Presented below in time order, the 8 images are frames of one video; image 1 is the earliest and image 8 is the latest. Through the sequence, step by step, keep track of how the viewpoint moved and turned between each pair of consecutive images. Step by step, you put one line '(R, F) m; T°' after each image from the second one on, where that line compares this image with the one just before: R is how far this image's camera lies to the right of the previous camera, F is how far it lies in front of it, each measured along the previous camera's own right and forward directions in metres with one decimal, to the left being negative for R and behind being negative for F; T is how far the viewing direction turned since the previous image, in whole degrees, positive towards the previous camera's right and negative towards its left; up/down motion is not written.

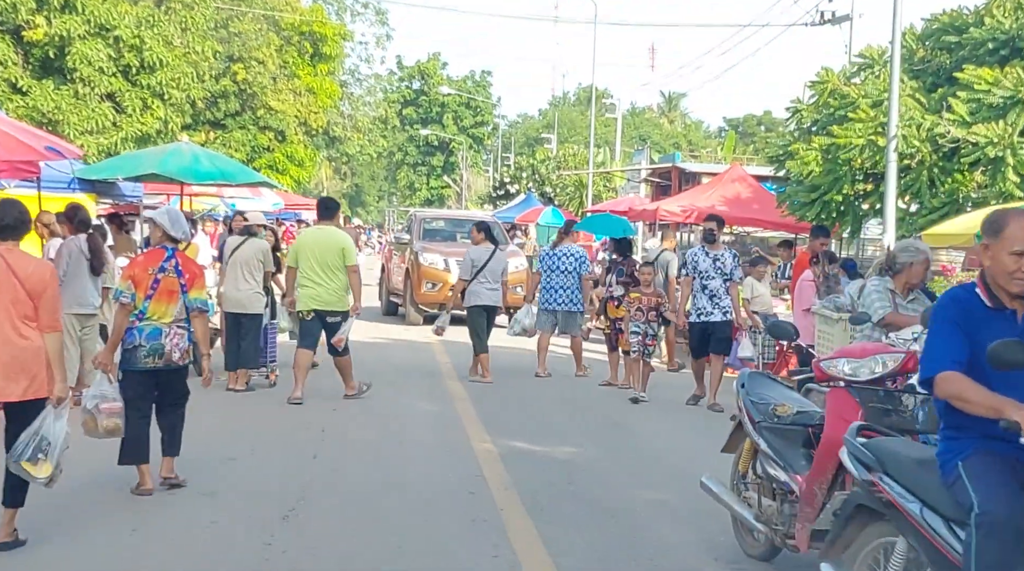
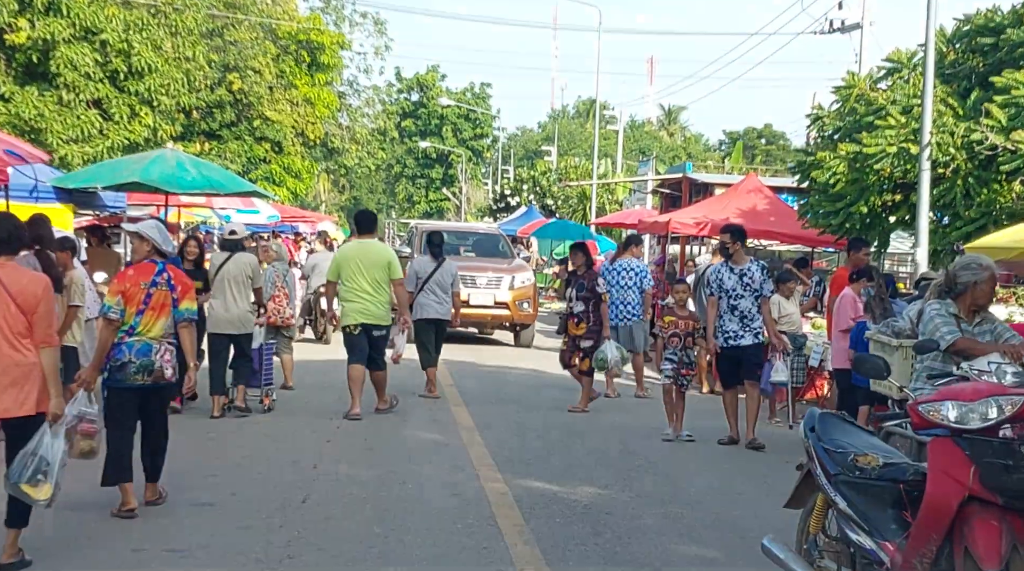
(-0.1, +1.0) m; 0°
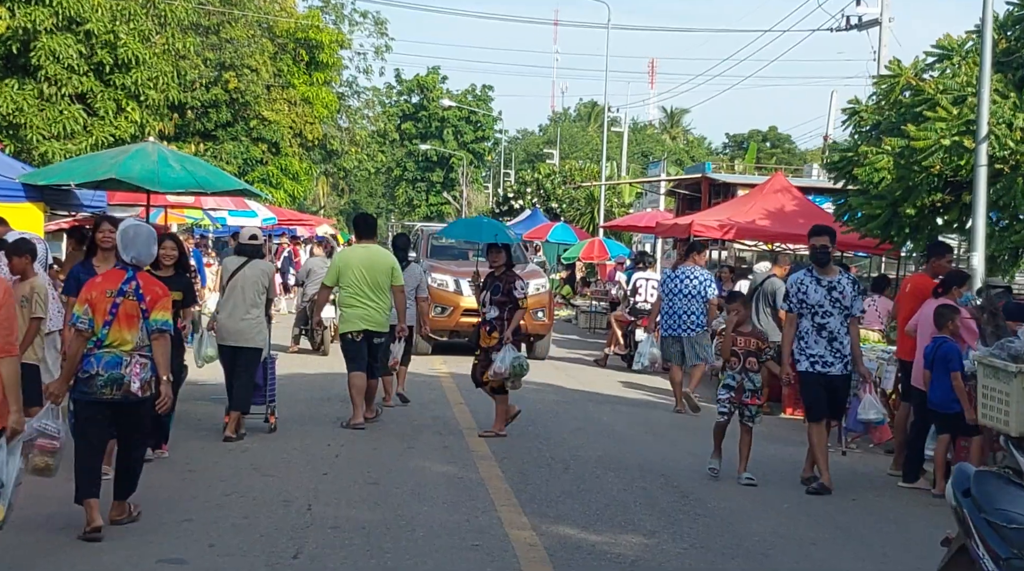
(-0.2, +1.3) m; 0°
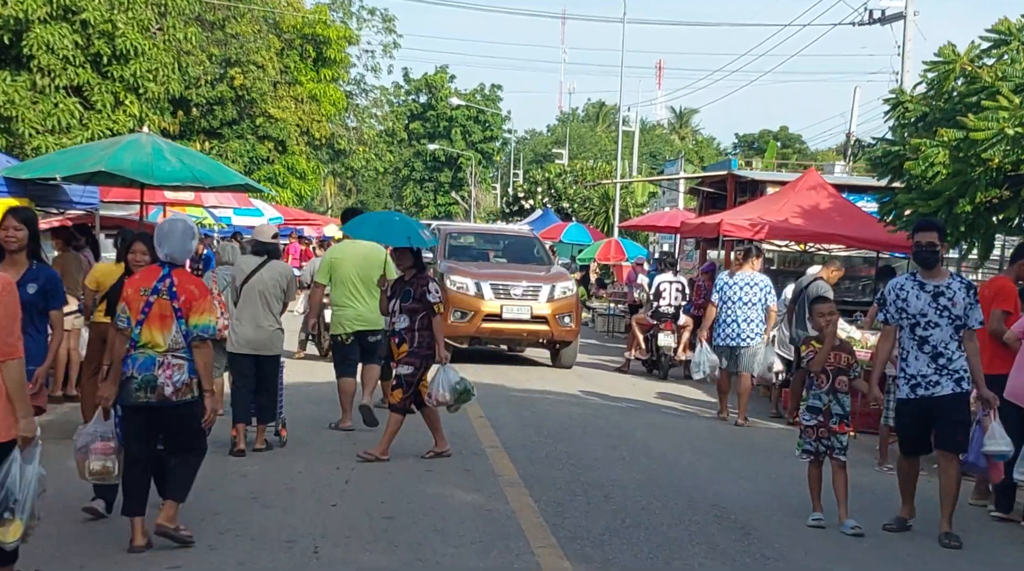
(-0.2, +1.1) m; 0°
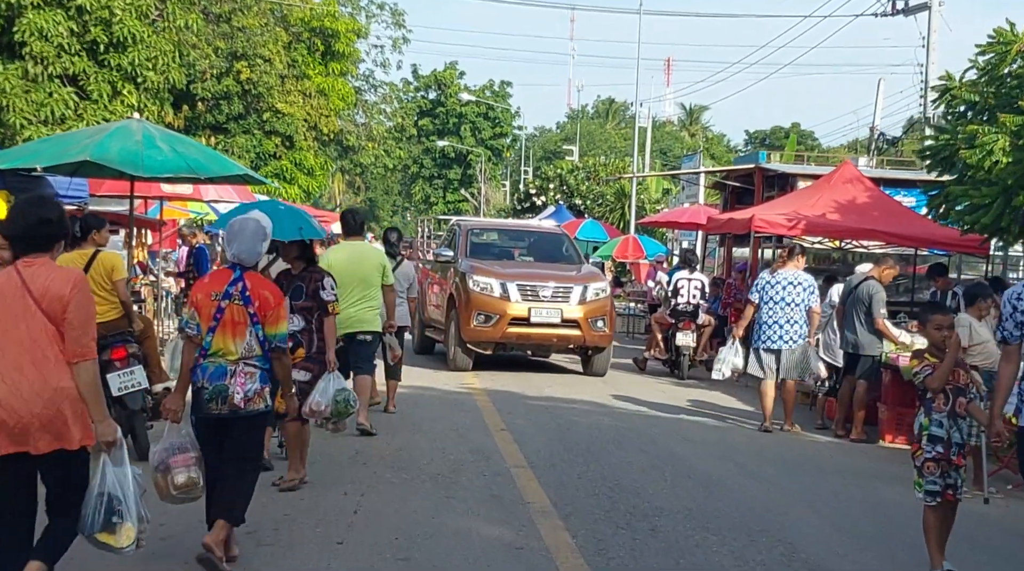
(-0.1, +1.0) m; 0°
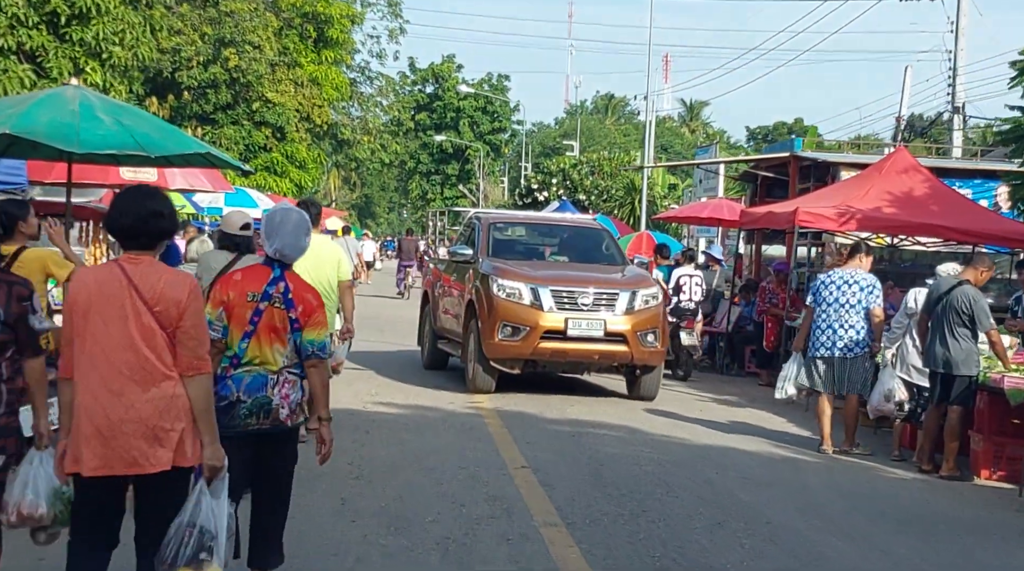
(-0.2, +2.0) m; 0°
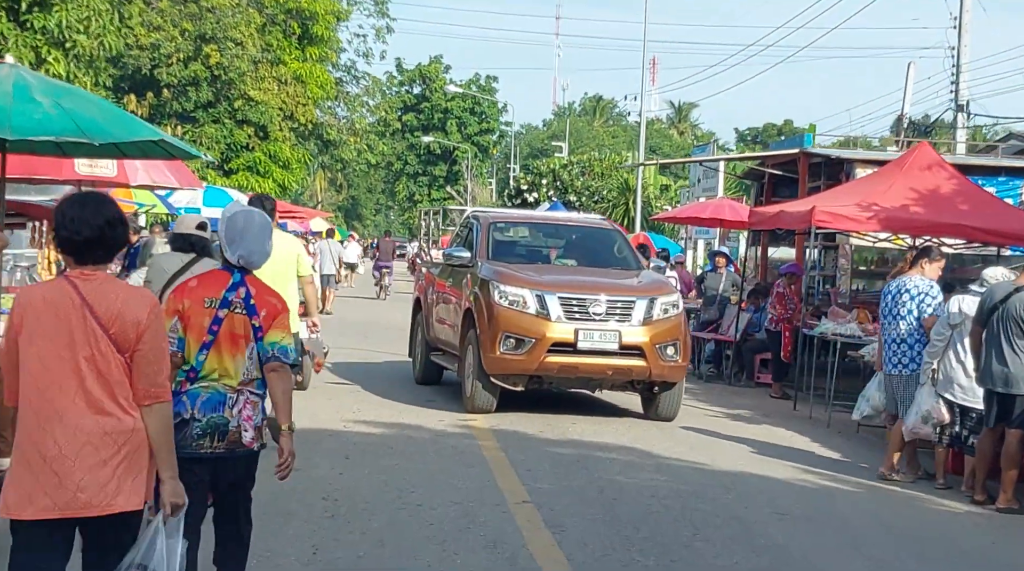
(-0.1, +1.1) m; +1°
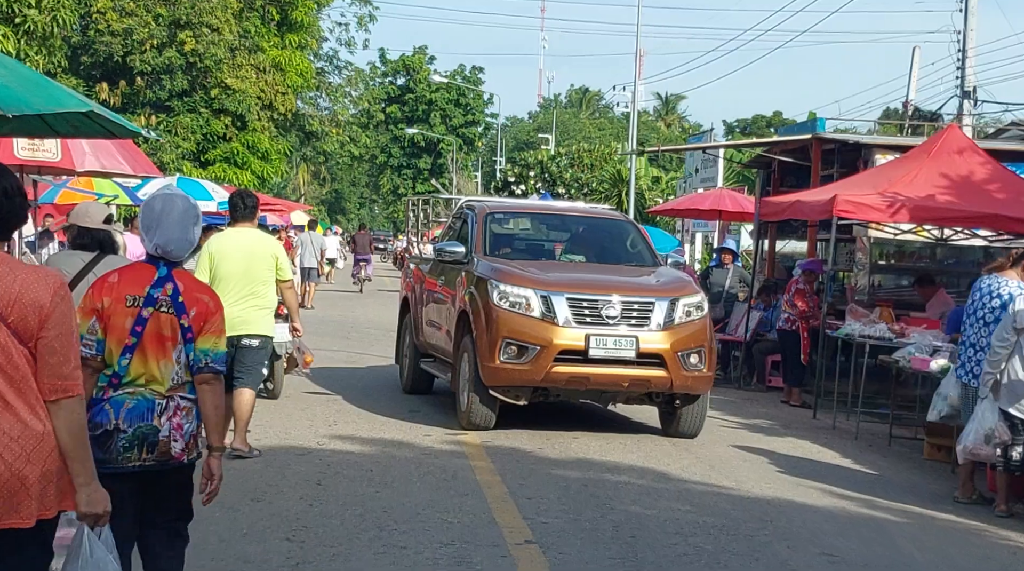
(-0.1, +1.3) m; +1°
